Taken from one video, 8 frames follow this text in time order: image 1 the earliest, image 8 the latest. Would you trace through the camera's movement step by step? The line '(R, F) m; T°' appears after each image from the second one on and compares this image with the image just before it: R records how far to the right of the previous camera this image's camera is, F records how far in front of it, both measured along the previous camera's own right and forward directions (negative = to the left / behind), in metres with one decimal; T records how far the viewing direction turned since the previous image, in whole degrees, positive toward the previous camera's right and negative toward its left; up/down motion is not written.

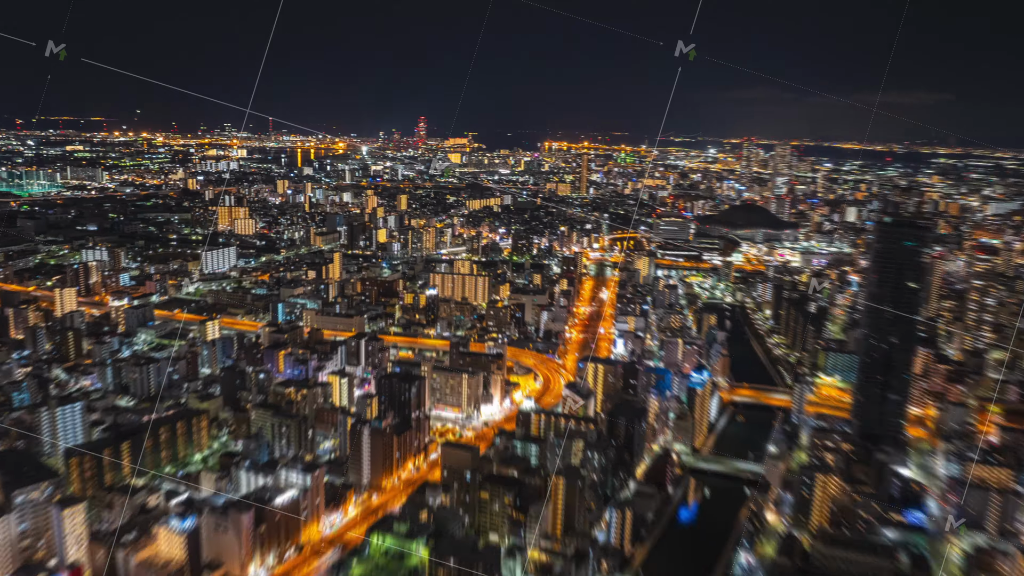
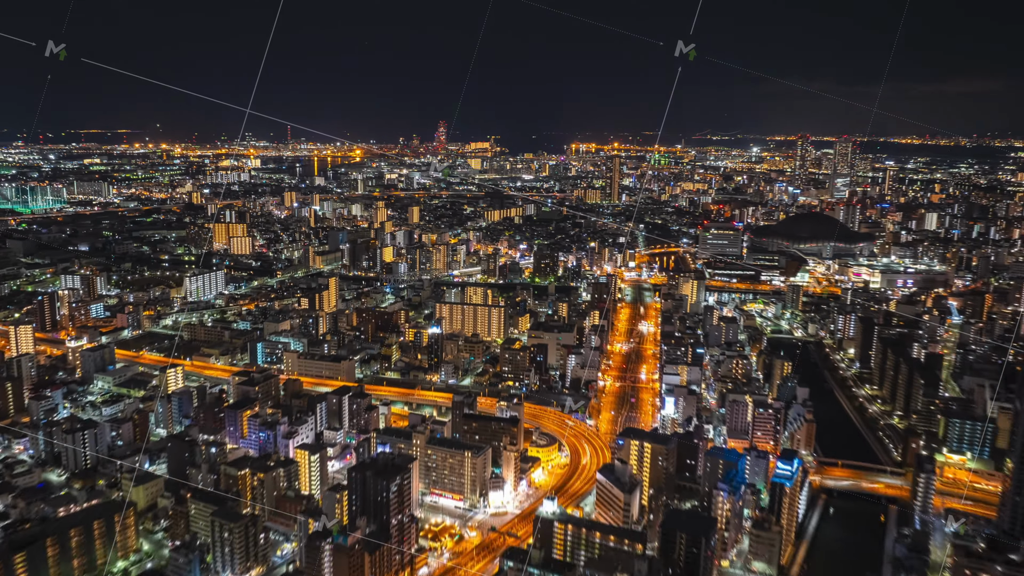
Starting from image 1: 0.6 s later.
(0.0, +1.0) m; -2°
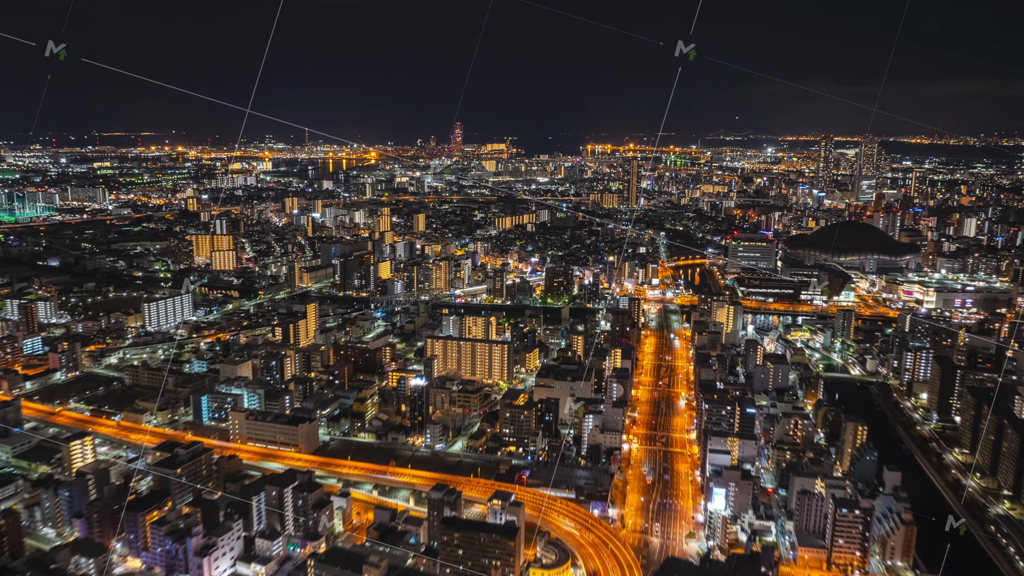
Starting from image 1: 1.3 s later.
(+0.1, +1.1) m; -1°
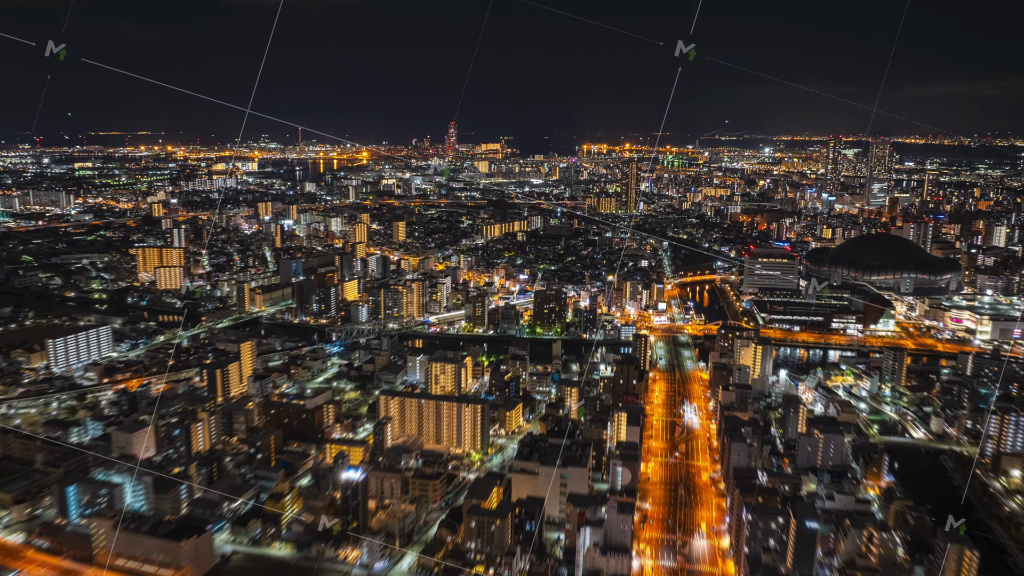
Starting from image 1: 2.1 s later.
(+0.1, +1.2) m; 0°
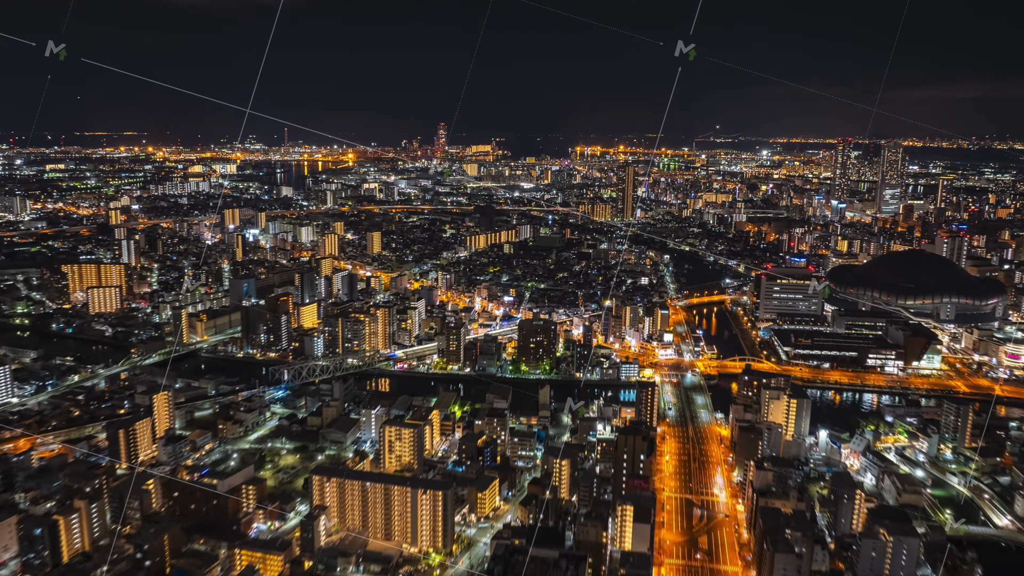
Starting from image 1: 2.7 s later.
(+0.1, +1.0) m; +1°
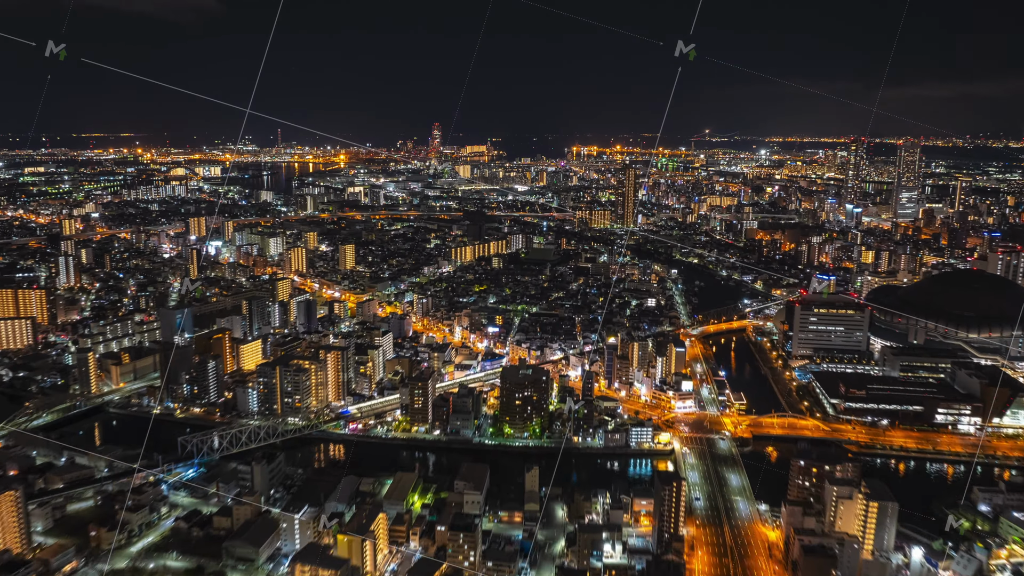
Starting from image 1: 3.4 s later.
(+0.1, +1.2) m; 0°
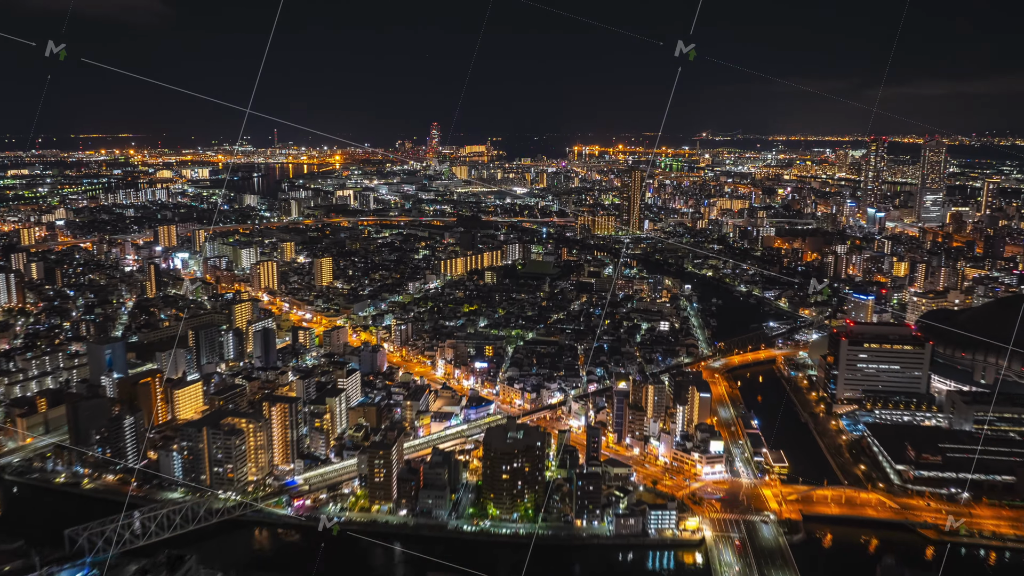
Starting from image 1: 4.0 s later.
(+0.1, +1.0) m; 0°
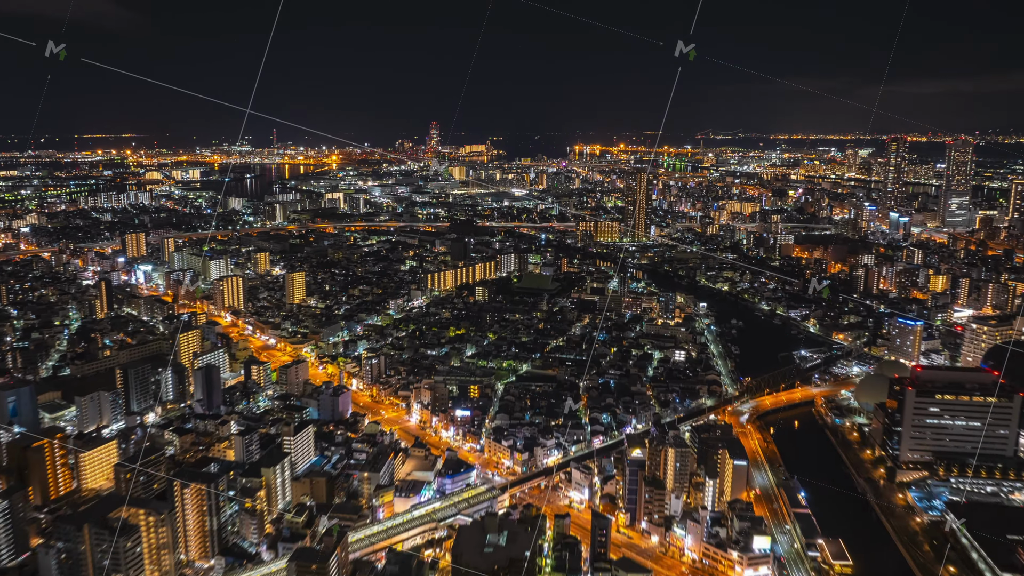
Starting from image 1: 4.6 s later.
(+0.1, +0.9) m; 0°
